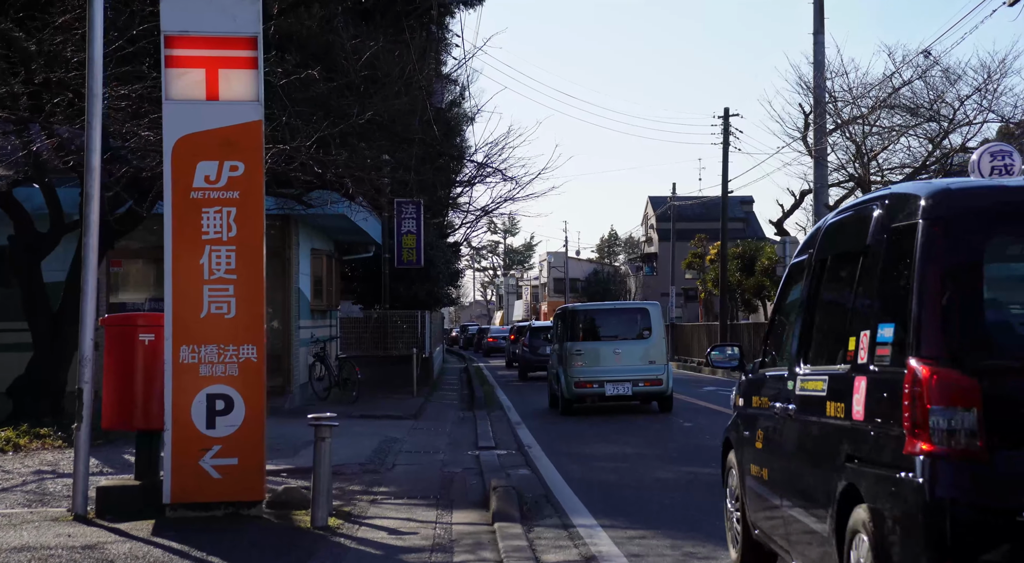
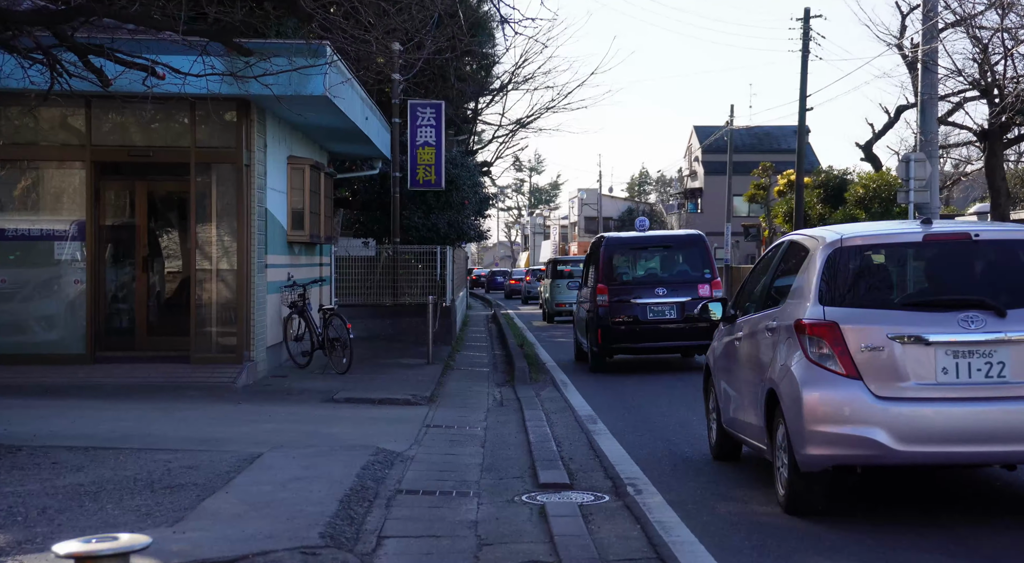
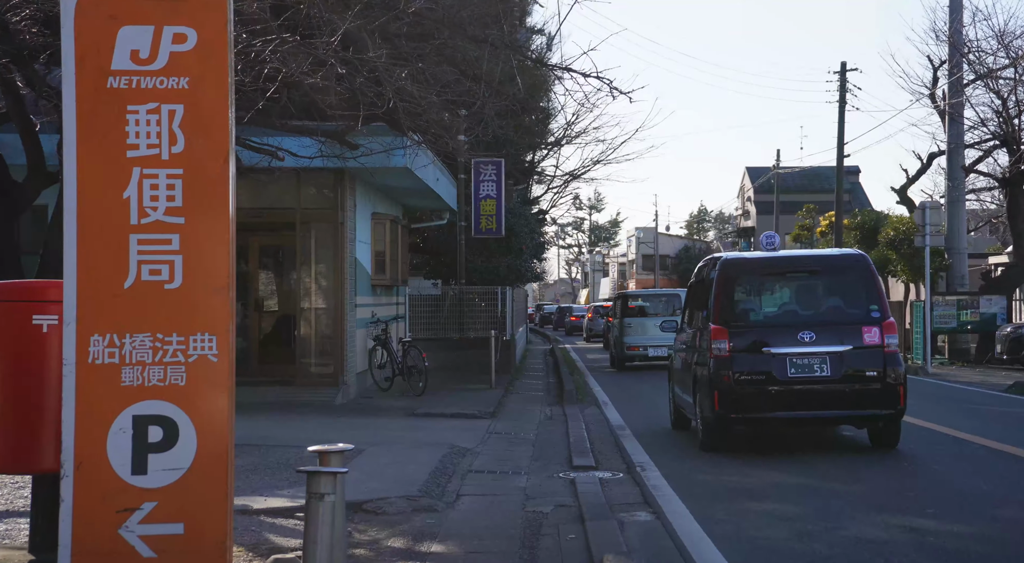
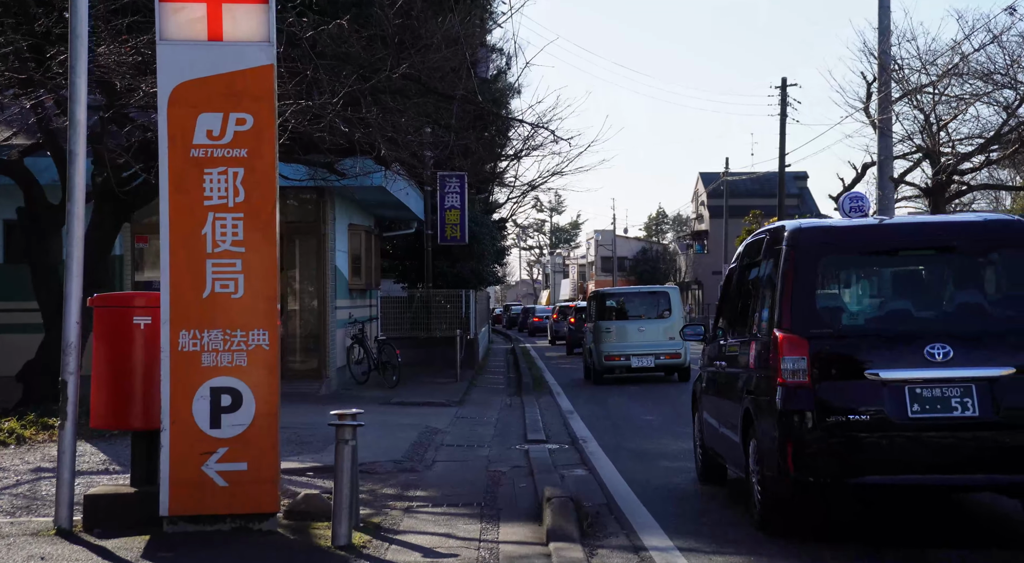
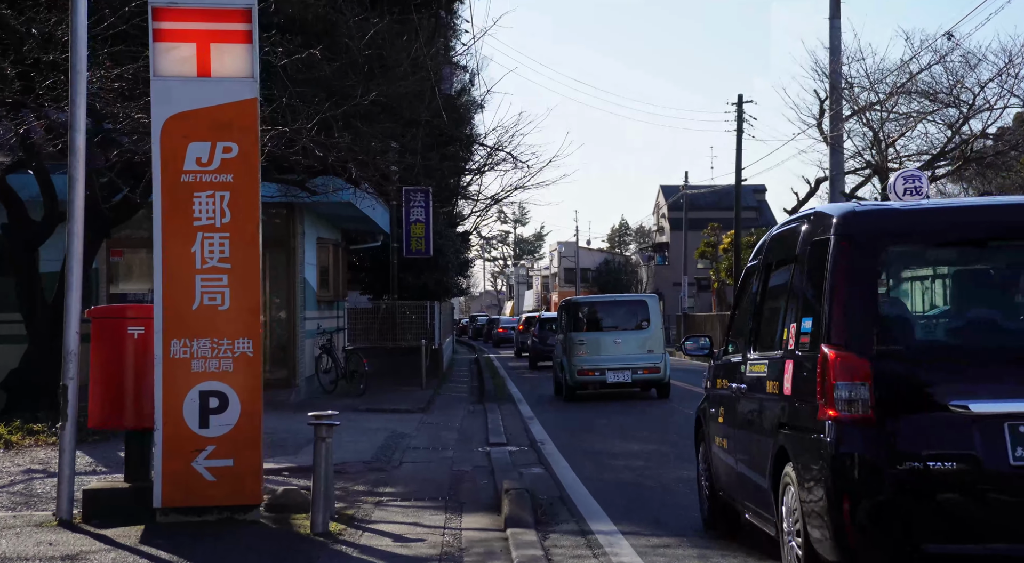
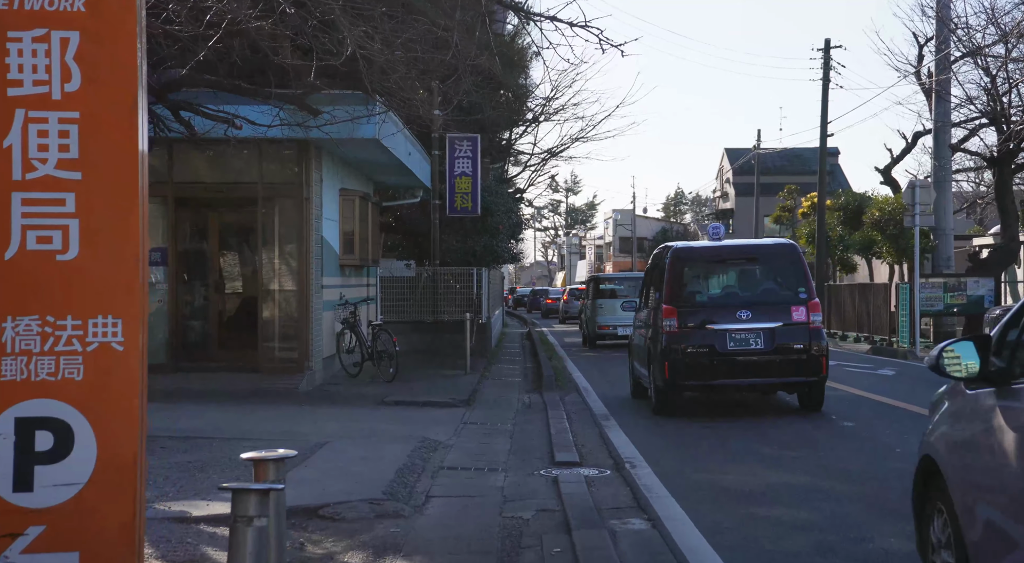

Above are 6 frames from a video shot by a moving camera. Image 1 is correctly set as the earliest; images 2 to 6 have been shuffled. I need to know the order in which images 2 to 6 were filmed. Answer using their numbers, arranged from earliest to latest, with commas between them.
5, 4, 3, 6, 2
